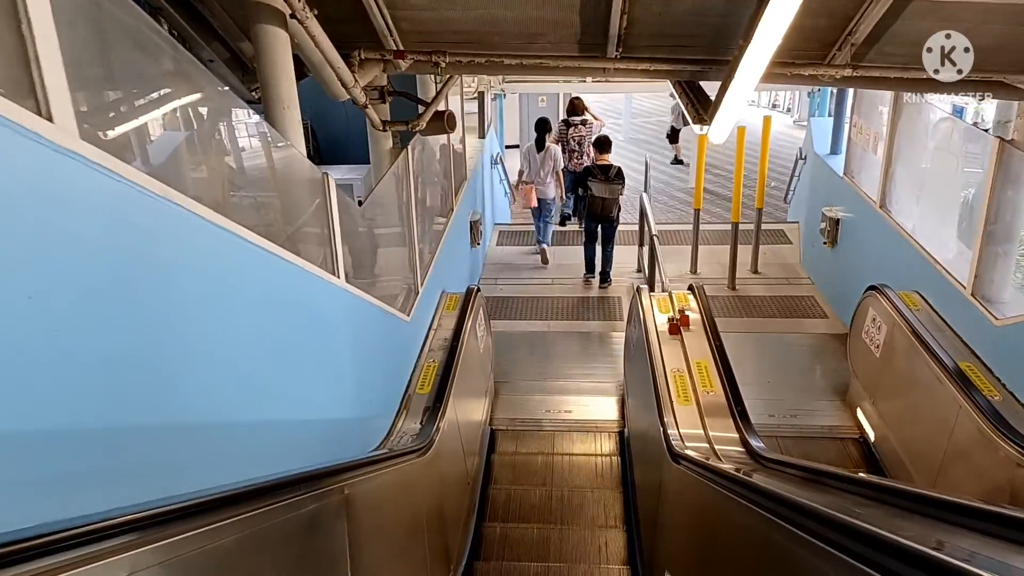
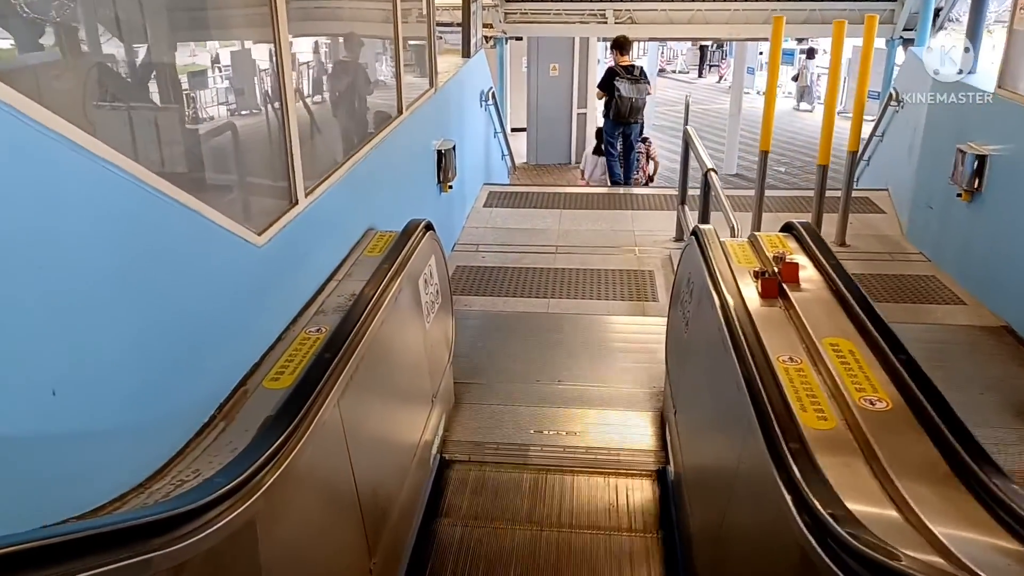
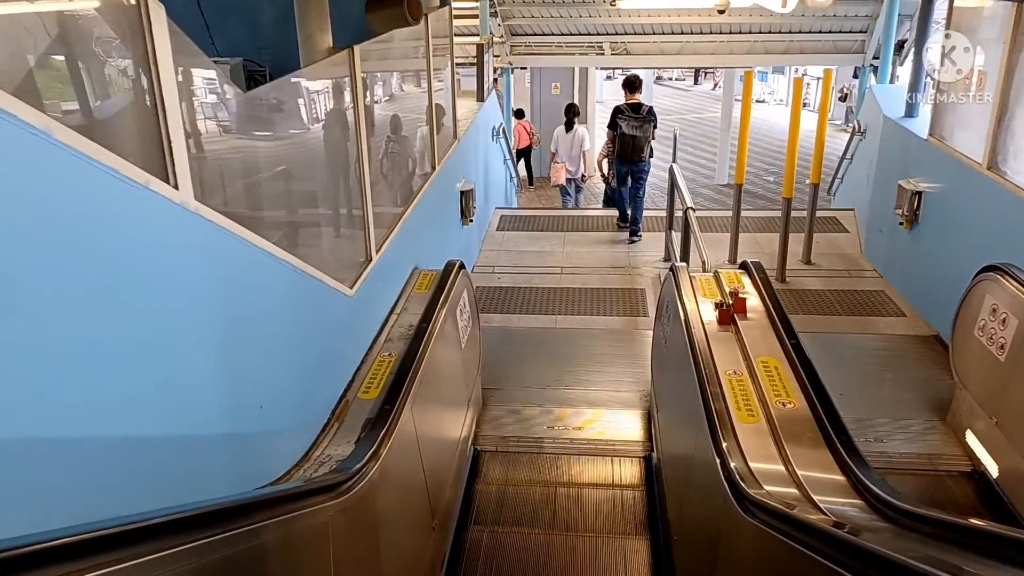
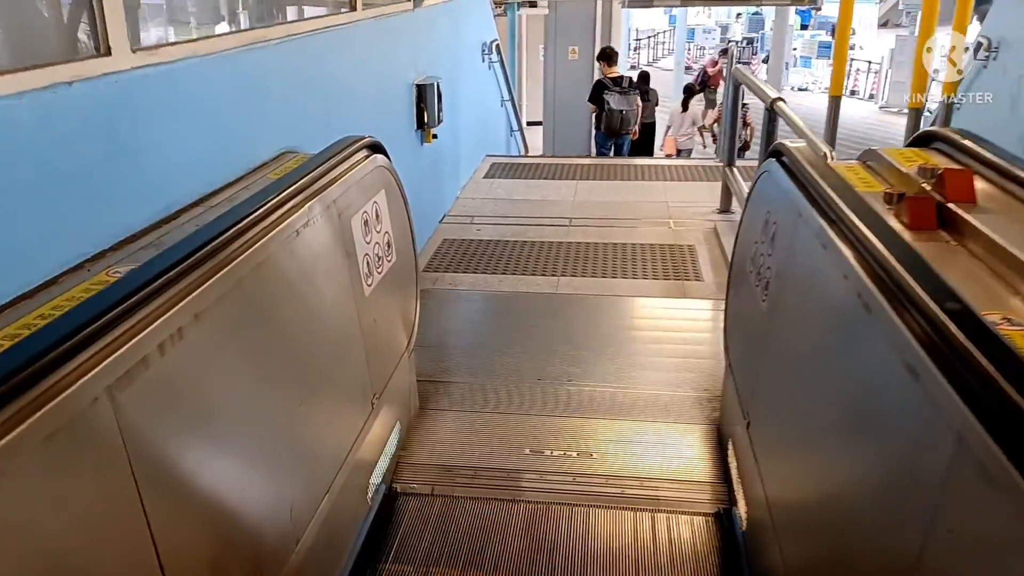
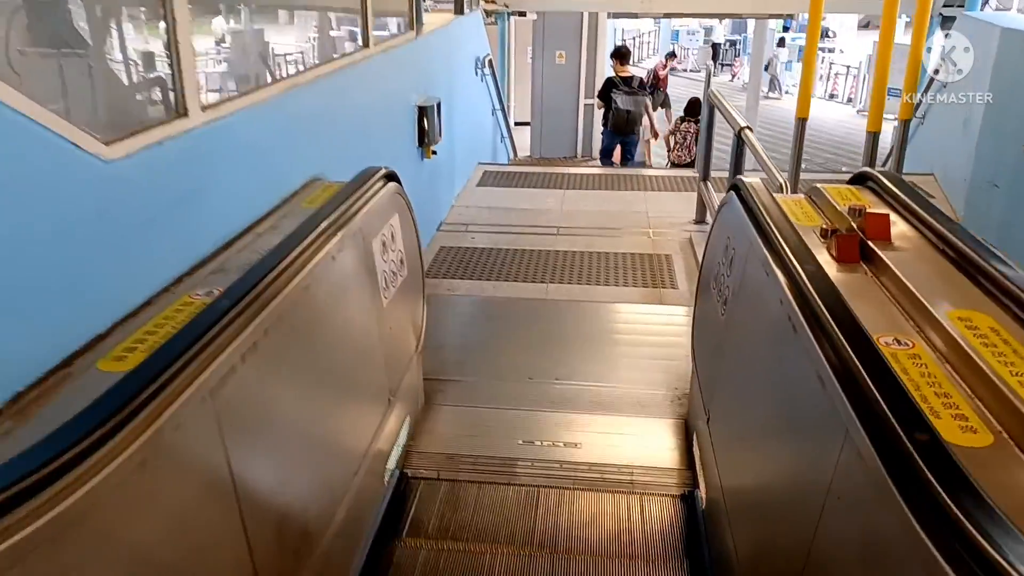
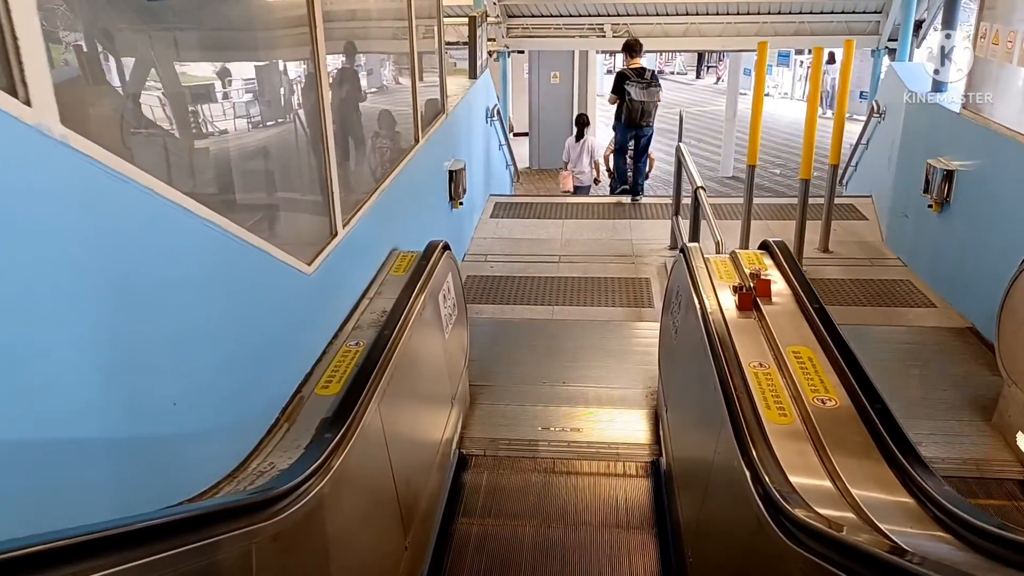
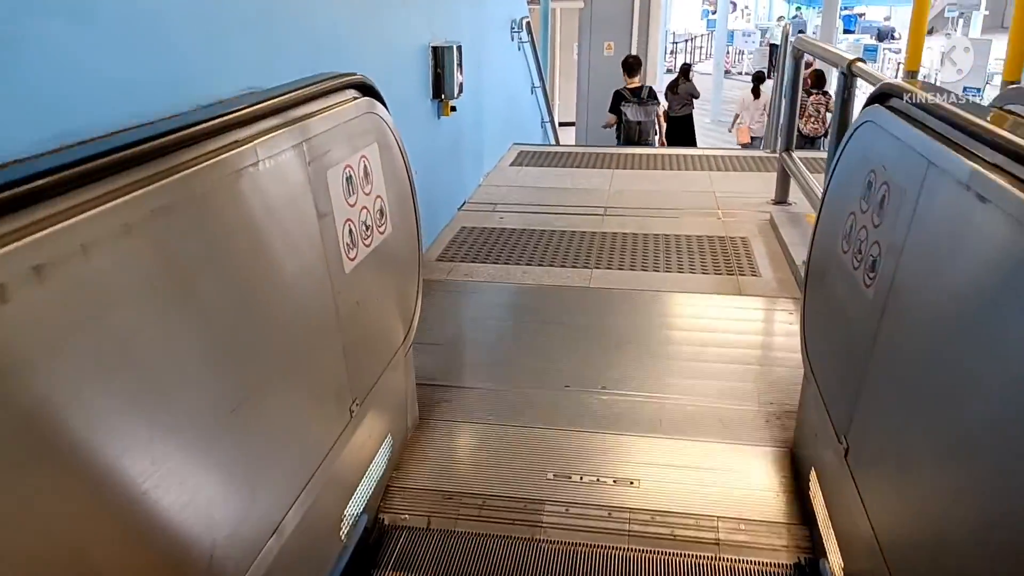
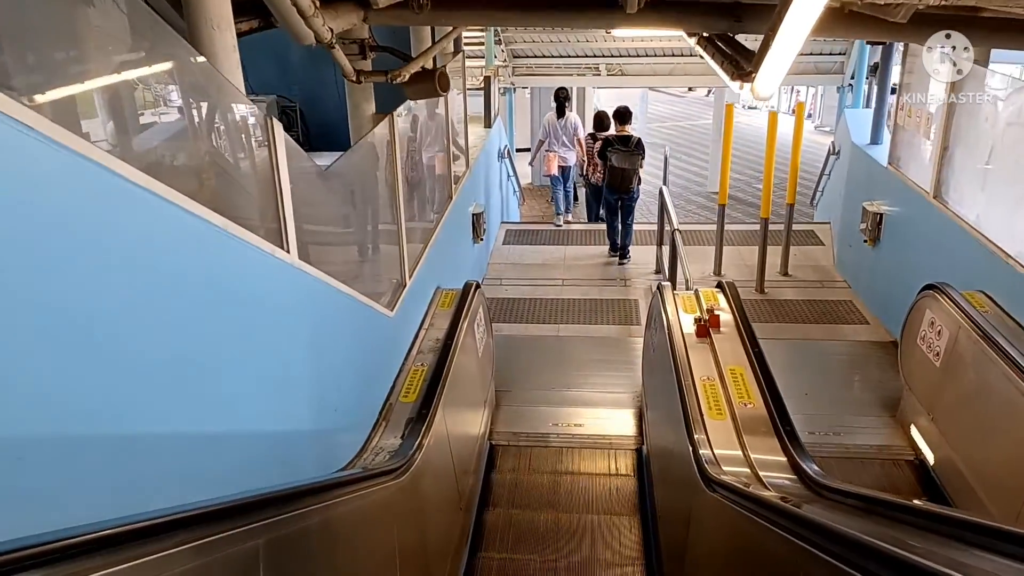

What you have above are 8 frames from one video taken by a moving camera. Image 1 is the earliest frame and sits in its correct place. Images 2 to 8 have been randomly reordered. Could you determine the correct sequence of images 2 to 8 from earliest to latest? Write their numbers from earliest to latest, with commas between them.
8, 3, 6, 2, 5, 4, 7
